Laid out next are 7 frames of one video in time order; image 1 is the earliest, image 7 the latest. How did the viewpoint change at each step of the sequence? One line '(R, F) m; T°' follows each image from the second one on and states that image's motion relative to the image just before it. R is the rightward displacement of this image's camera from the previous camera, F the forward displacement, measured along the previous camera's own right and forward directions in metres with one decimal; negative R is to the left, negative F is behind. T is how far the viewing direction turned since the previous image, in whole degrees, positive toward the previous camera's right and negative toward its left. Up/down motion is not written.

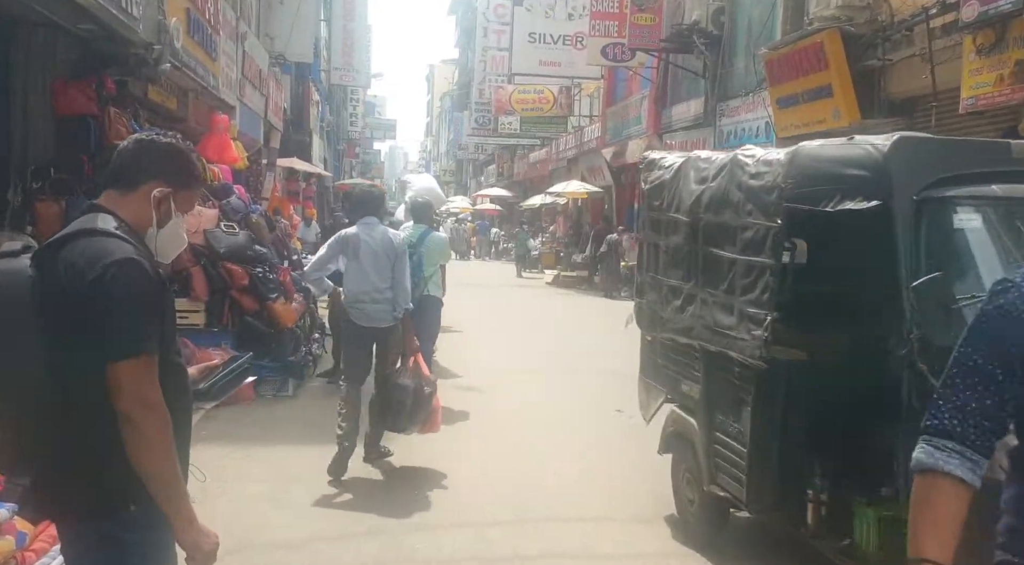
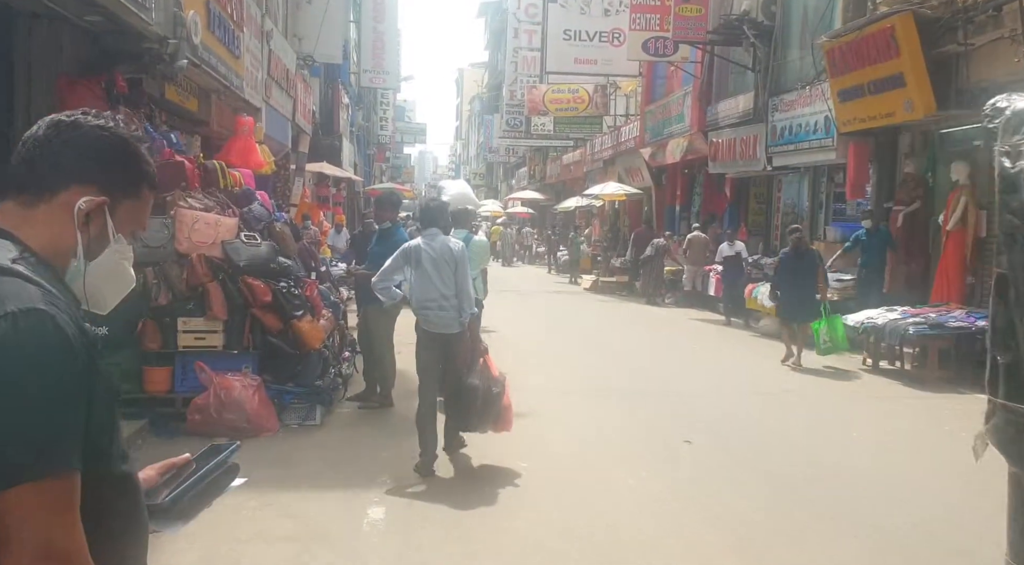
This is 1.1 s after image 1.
(-0.2, +0.9) m; -2°
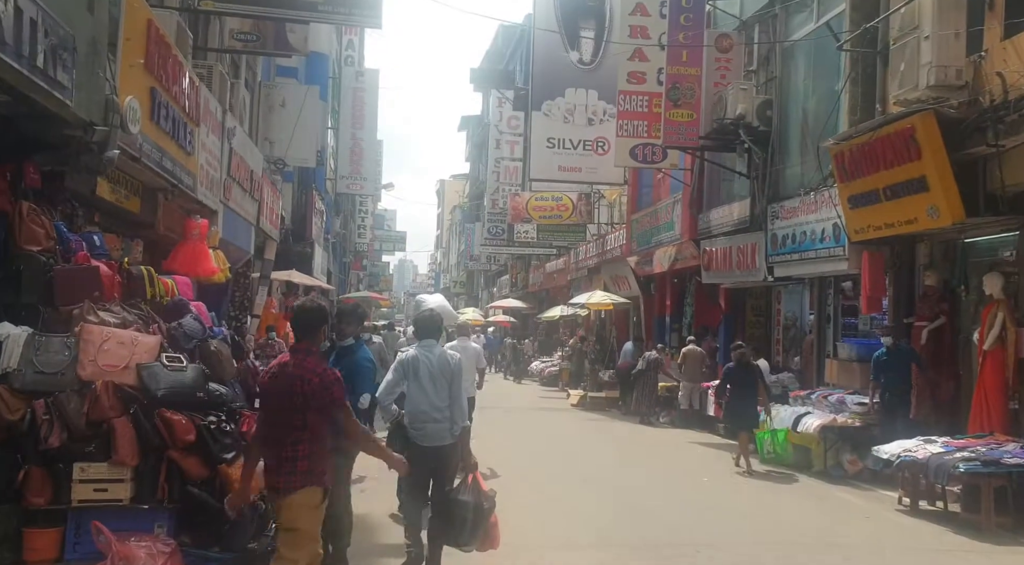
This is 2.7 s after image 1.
(0.0, +1.3) m; +1°
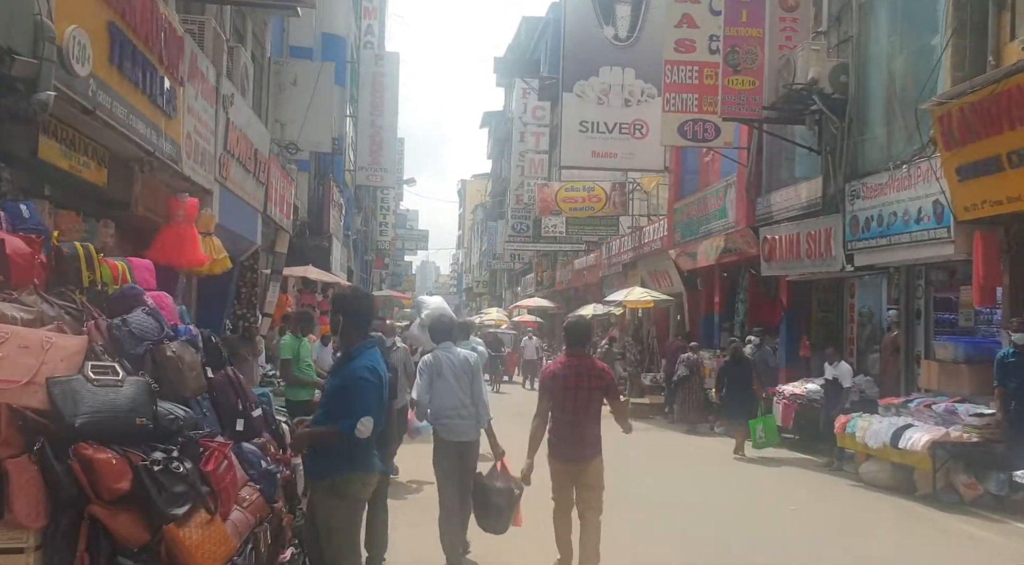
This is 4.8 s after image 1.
(-0.2, +1.8) m; -1°
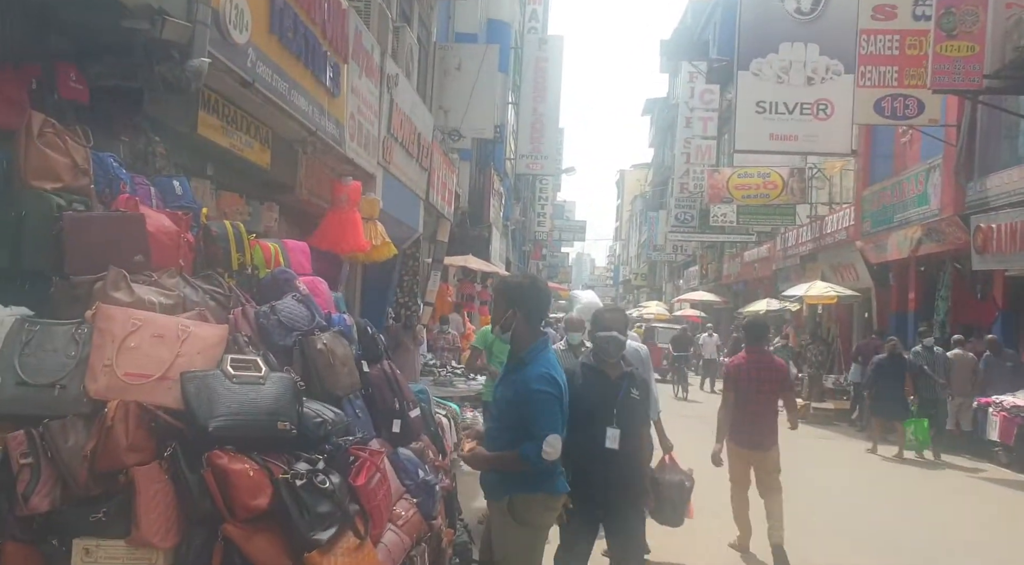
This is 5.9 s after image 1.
(-0.2, +0.8) m; -9°
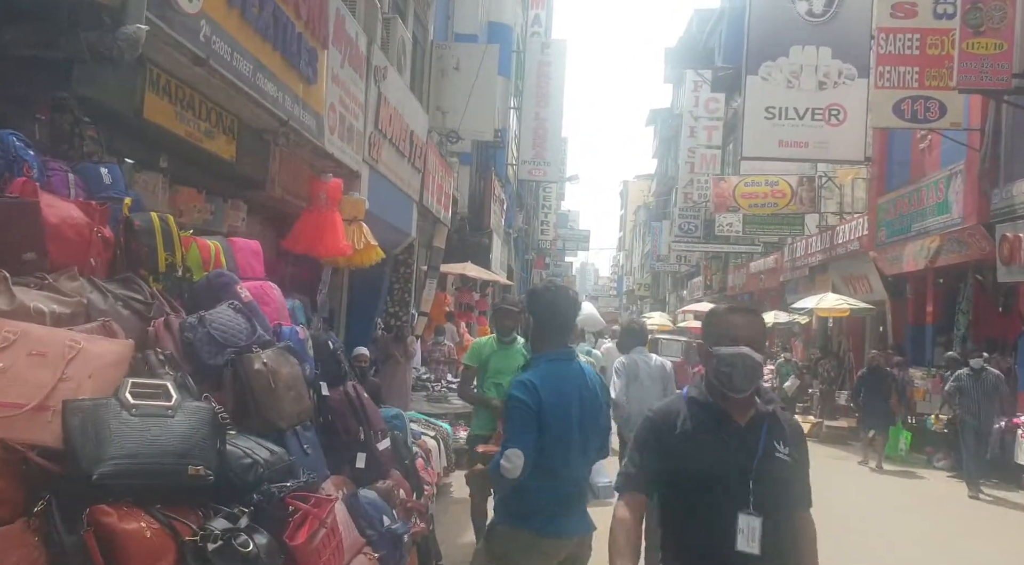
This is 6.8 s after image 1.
(+0.1, +0.8) m; 0°
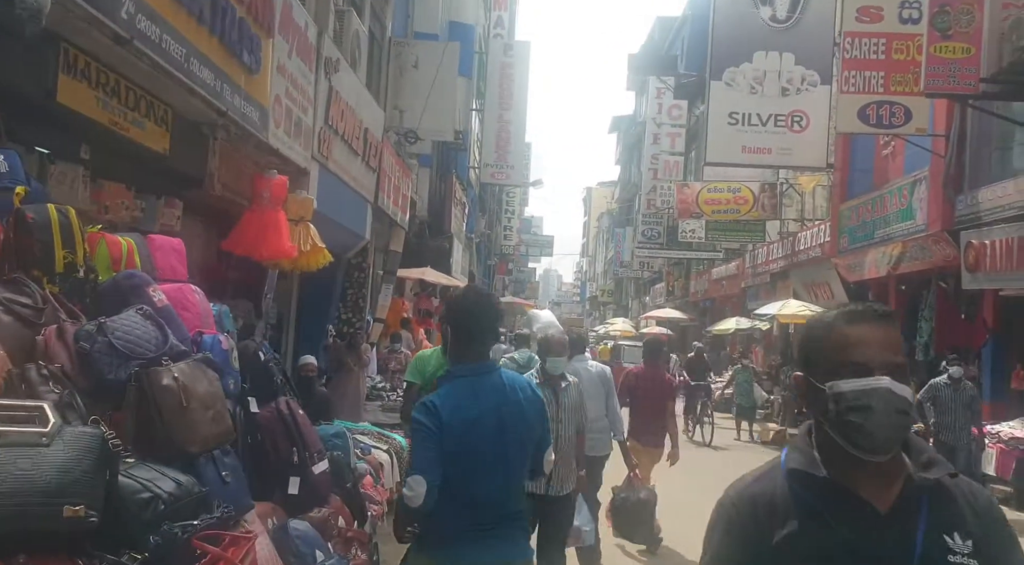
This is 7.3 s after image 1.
(0.0, +0.4) m; +2°
